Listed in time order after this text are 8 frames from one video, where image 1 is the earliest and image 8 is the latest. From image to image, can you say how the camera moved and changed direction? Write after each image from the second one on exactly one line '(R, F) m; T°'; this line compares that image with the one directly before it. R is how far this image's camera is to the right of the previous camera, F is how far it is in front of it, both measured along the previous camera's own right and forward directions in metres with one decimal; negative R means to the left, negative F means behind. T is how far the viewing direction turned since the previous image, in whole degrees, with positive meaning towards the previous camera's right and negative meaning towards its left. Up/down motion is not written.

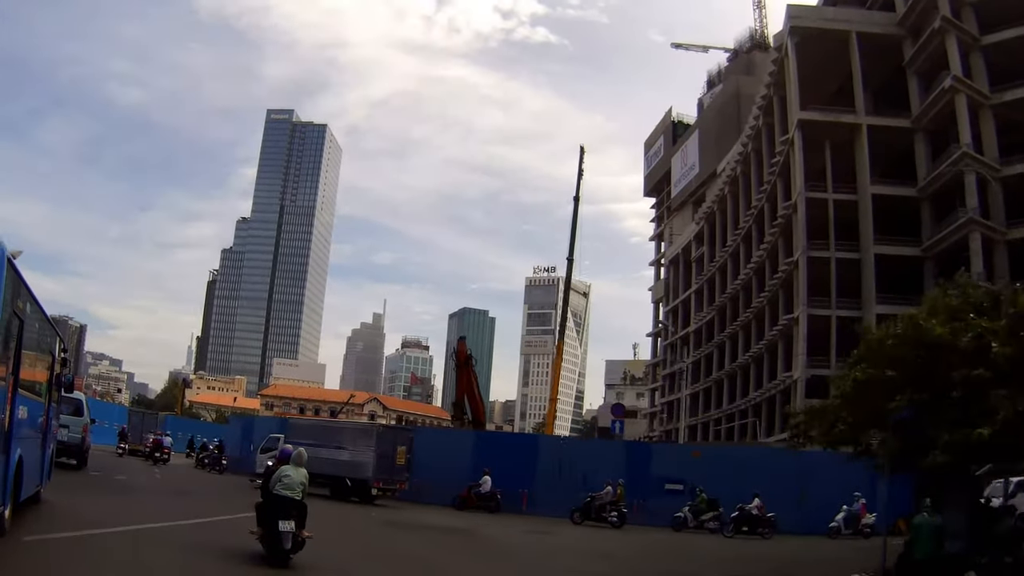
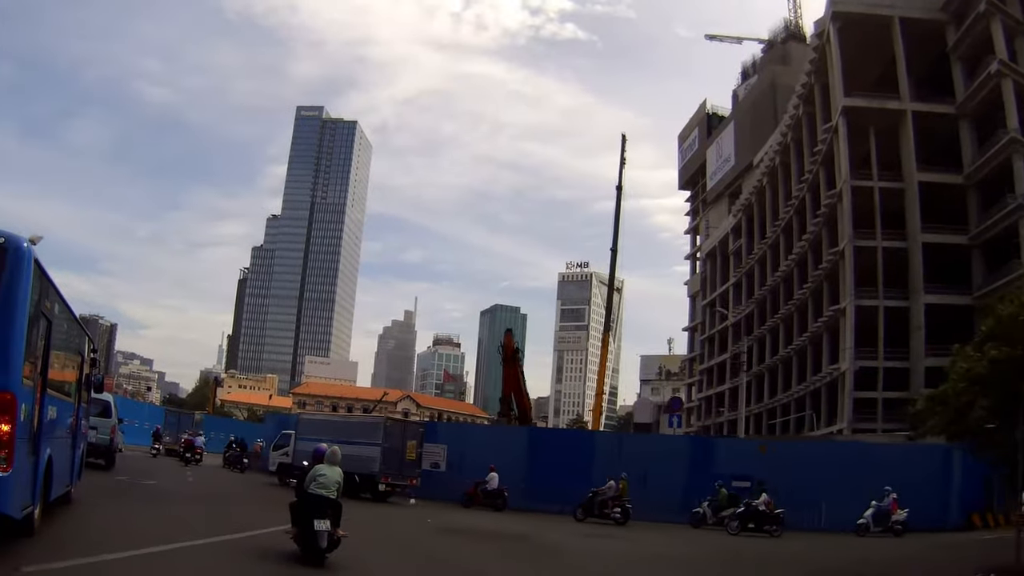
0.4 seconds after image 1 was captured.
(-0.5, +1.9) m; -2°
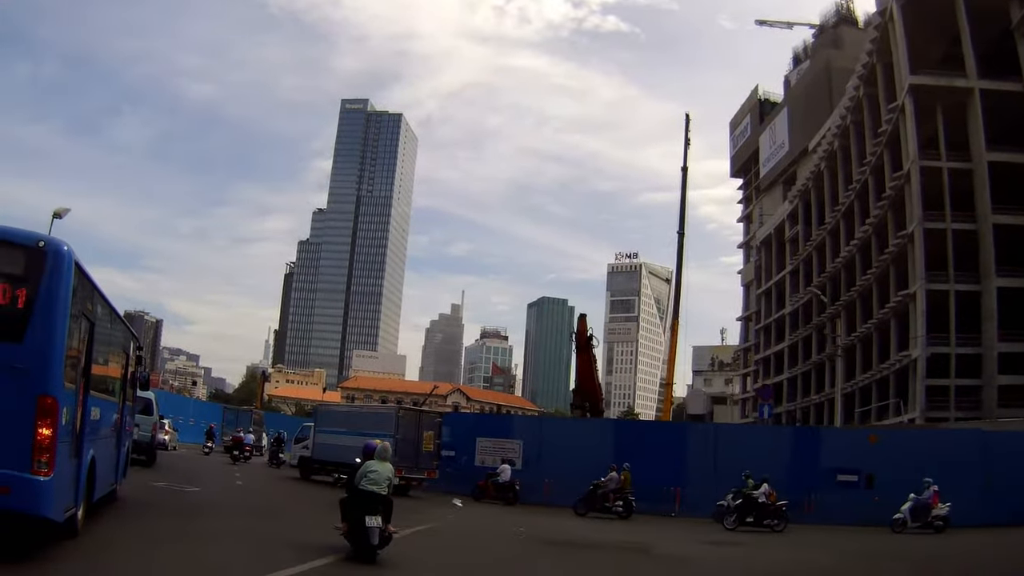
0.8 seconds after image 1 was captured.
(-0.4, +2.2) m; -3°
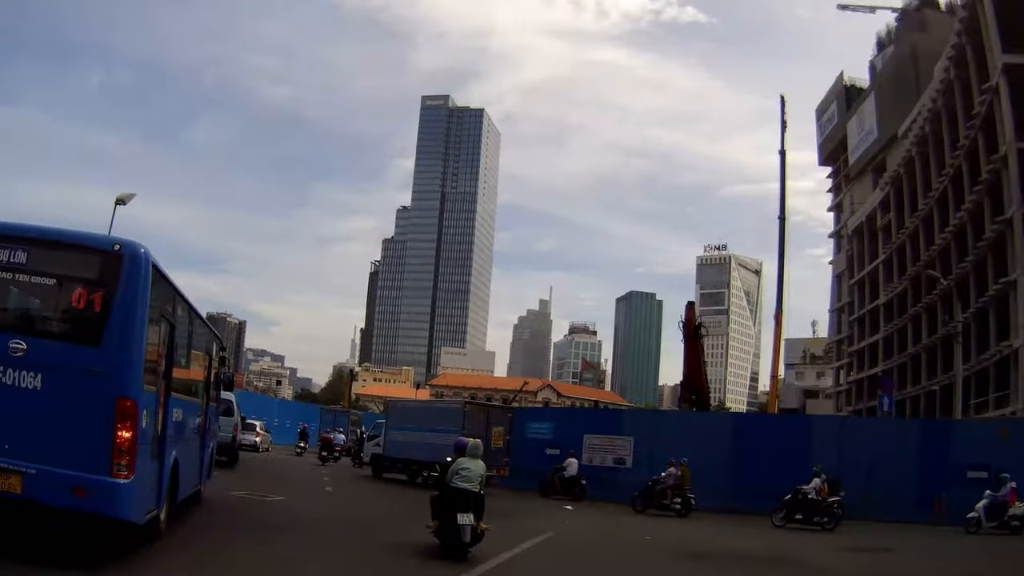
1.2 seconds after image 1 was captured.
(+0.7, +0.9) m; -6°
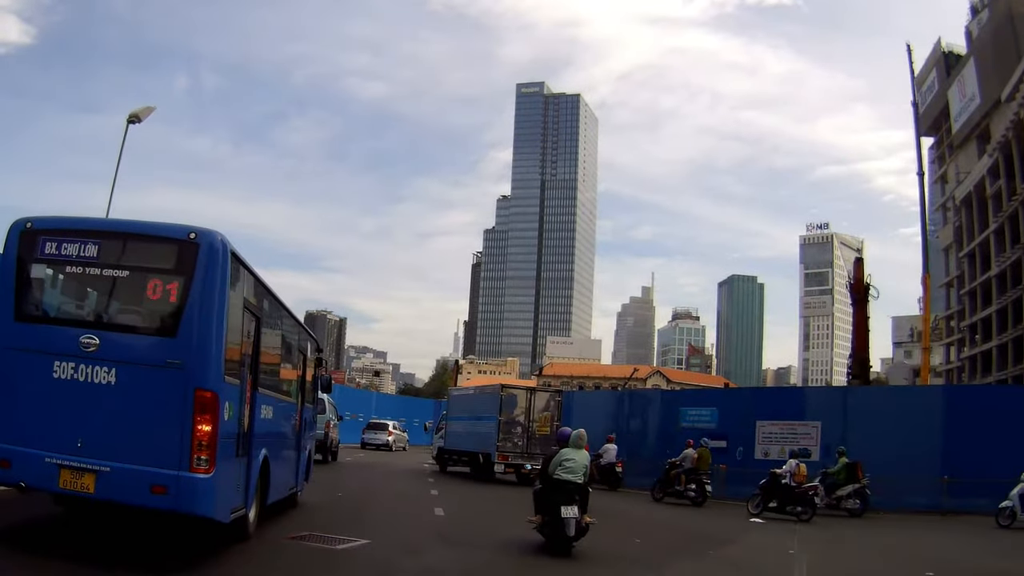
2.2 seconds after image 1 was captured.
(-0.2, -0.3) m; -6°
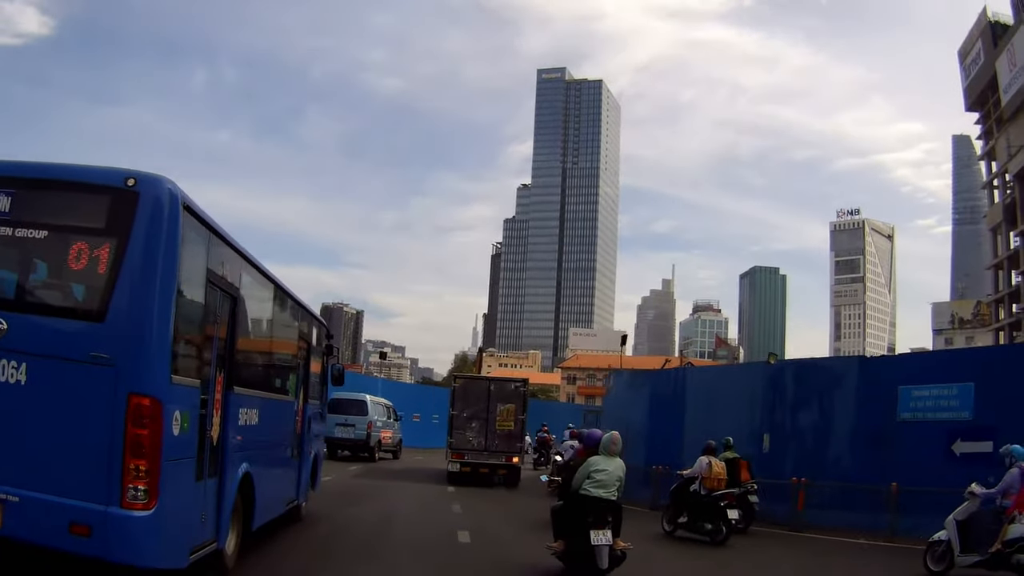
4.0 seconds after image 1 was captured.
(-0.1, +1.8) m; -1°
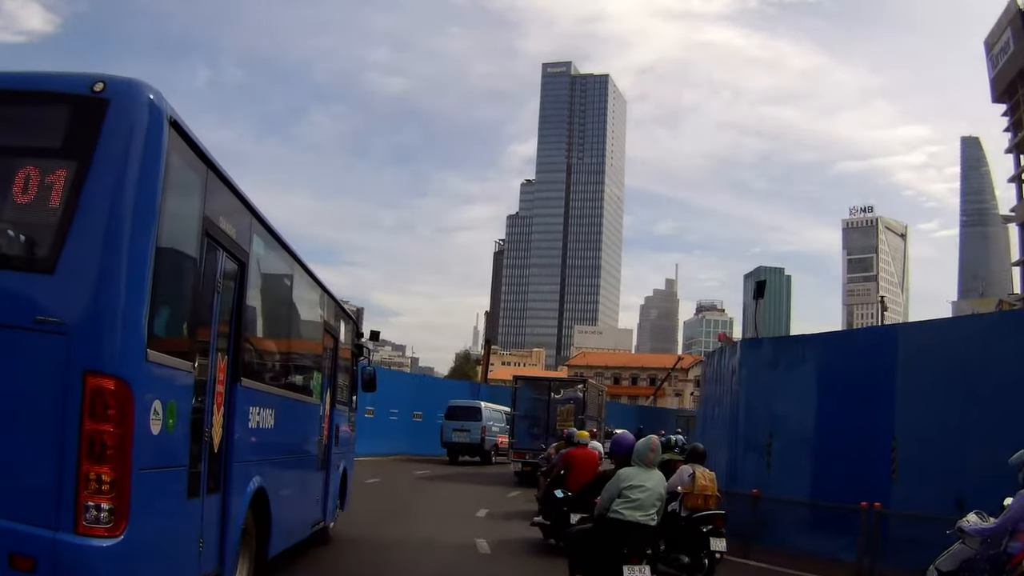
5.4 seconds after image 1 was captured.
(-0.4, +1.3) m; 0°
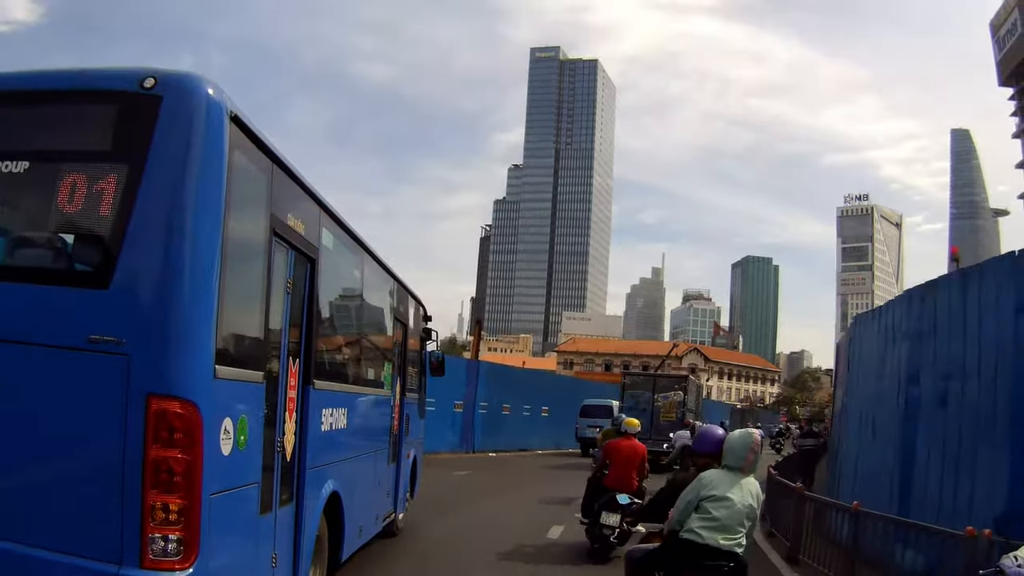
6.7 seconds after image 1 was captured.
(-0.6, +0.6) m; +1°
